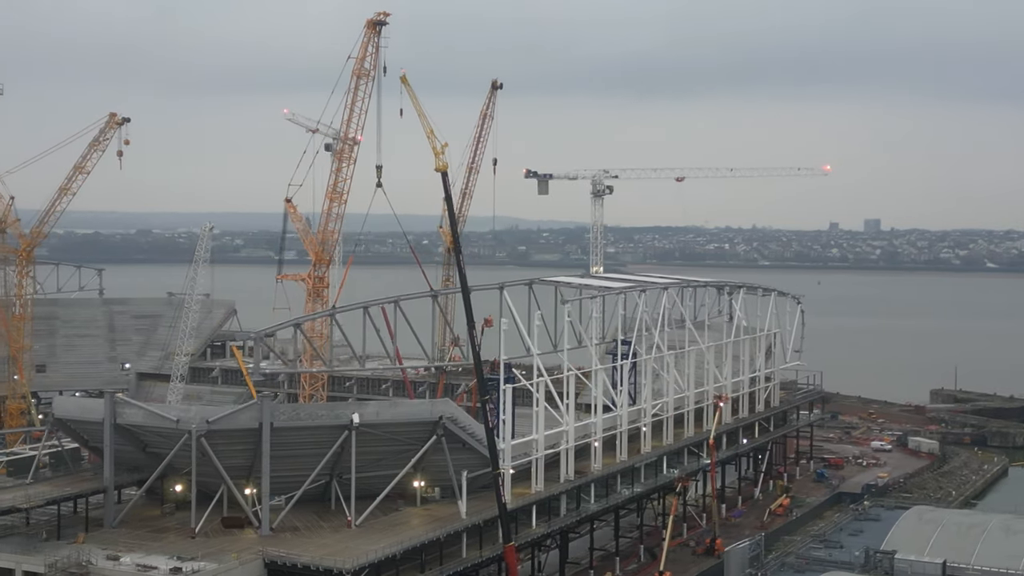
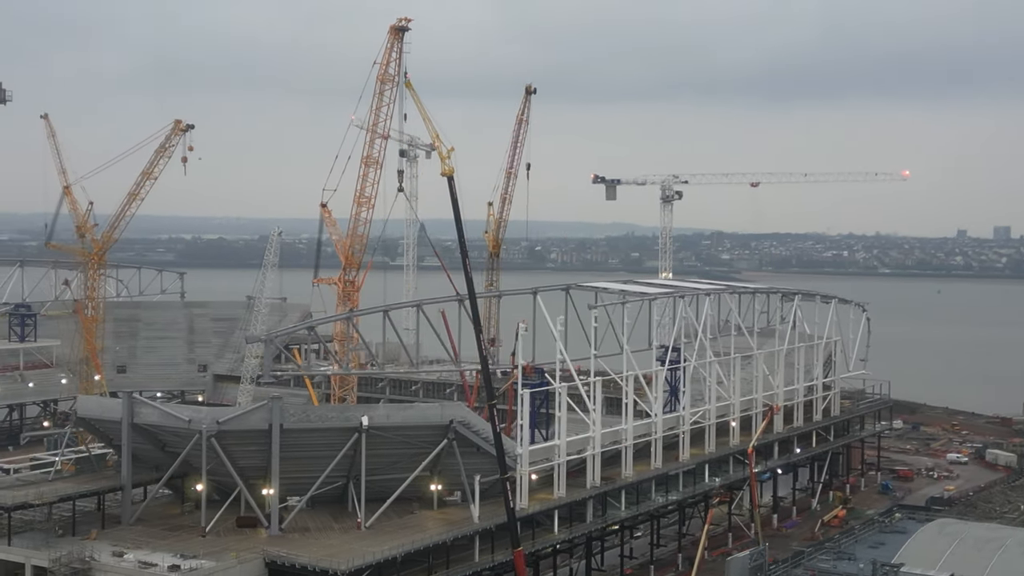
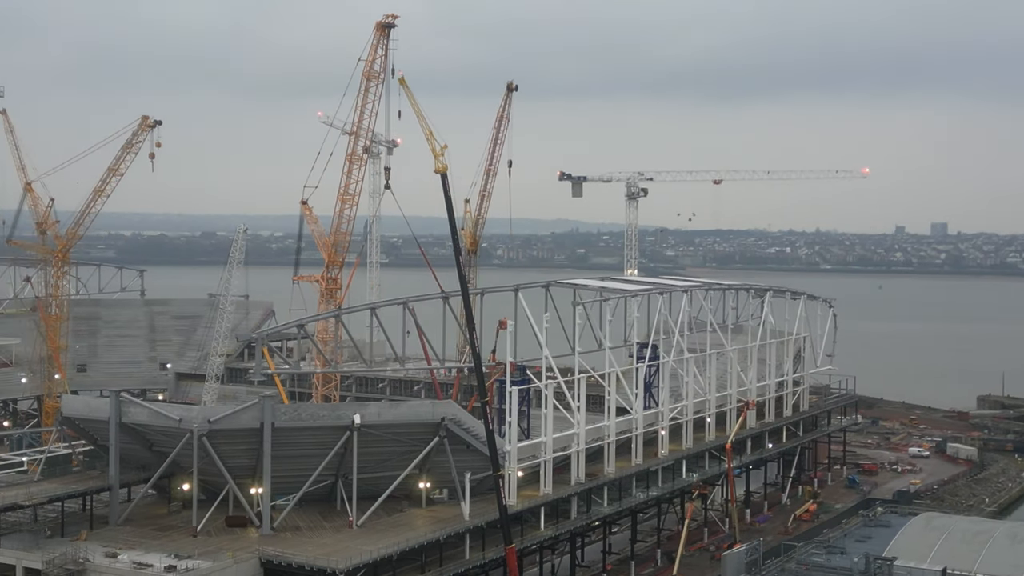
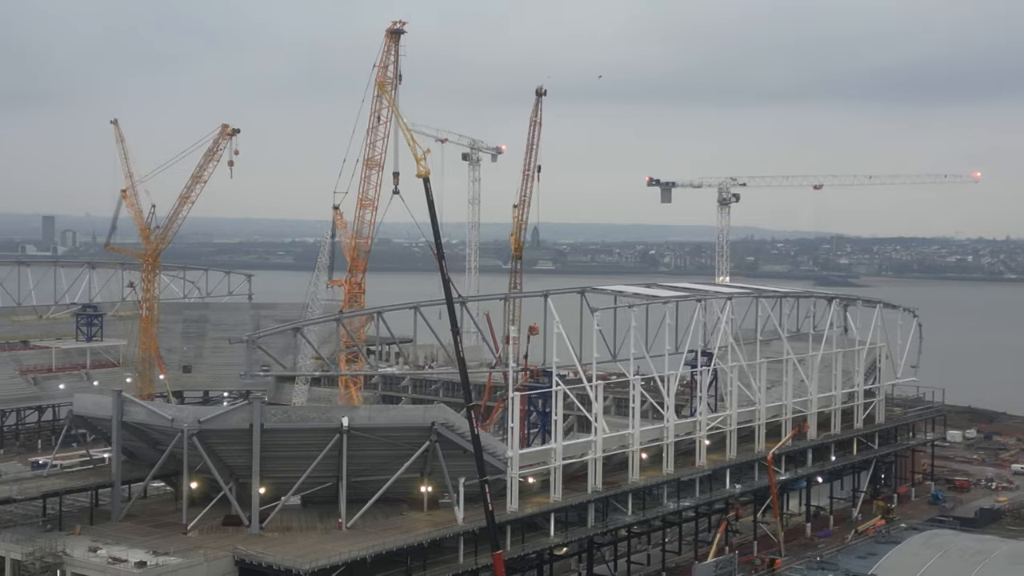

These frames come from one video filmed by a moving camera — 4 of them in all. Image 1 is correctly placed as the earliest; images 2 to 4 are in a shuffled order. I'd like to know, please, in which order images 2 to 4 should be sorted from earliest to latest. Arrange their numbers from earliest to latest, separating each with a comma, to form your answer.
3, 2, 4
